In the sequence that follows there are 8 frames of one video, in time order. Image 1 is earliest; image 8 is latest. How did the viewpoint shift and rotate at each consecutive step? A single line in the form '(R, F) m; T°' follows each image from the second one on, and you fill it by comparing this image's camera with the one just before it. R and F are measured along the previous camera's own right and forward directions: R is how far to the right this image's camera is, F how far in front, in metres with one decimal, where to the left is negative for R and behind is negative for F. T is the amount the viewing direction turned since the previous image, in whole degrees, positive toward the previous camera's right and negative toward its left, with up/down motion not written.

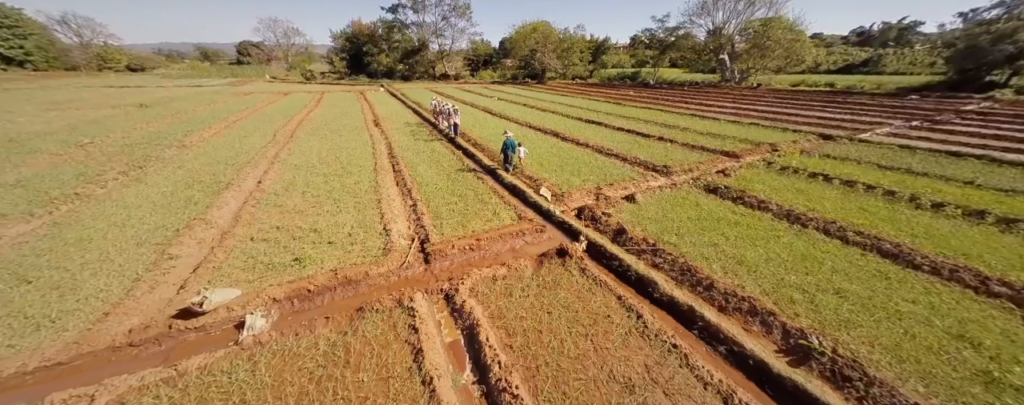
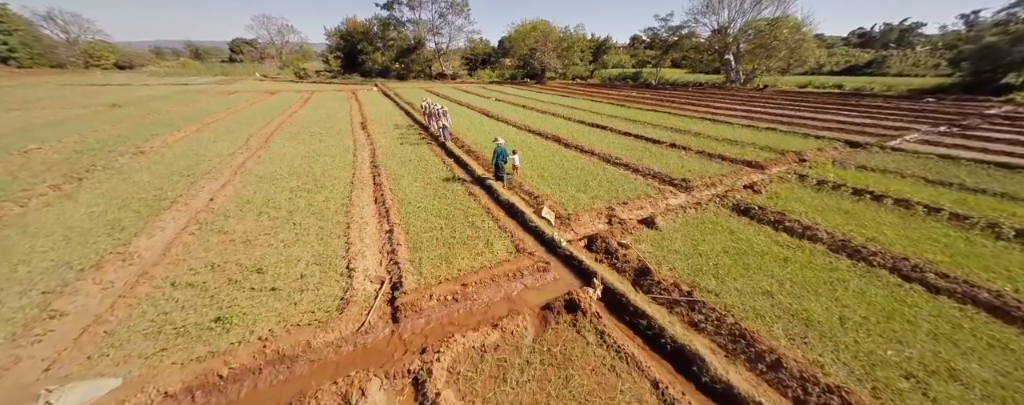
(0.0, +1.5) m; 0°
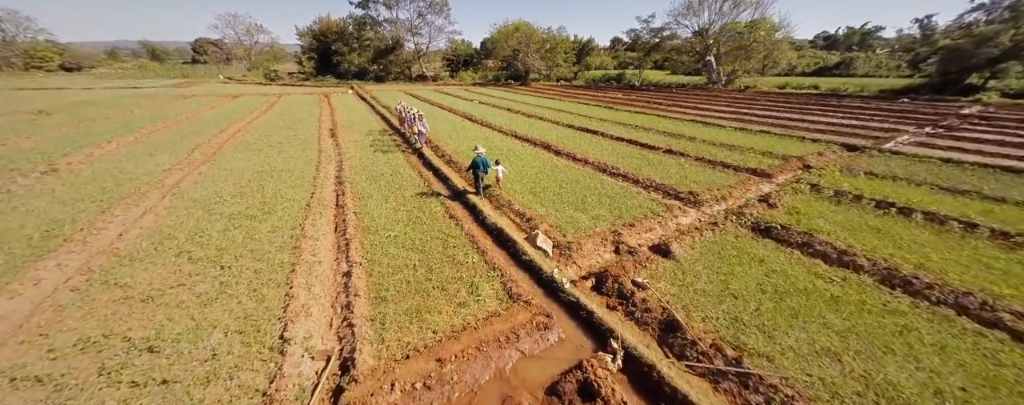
(-0.1, +1.3) m; +3°
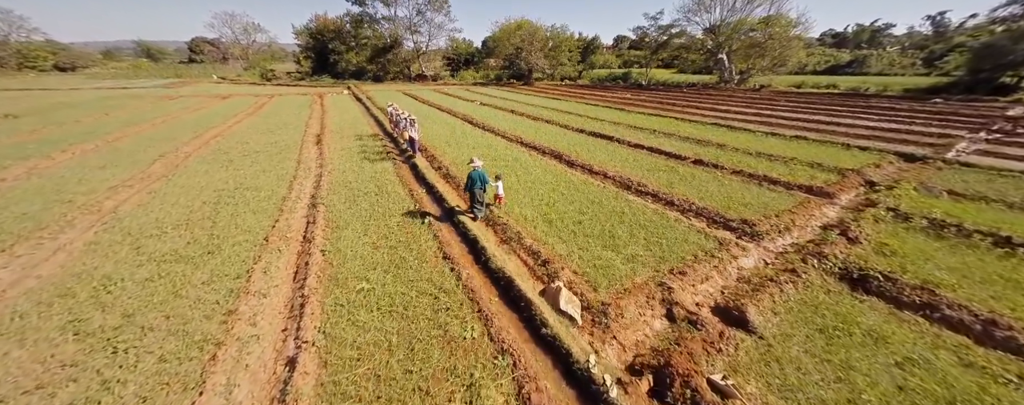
(-0.2, +1.8) m; 0°
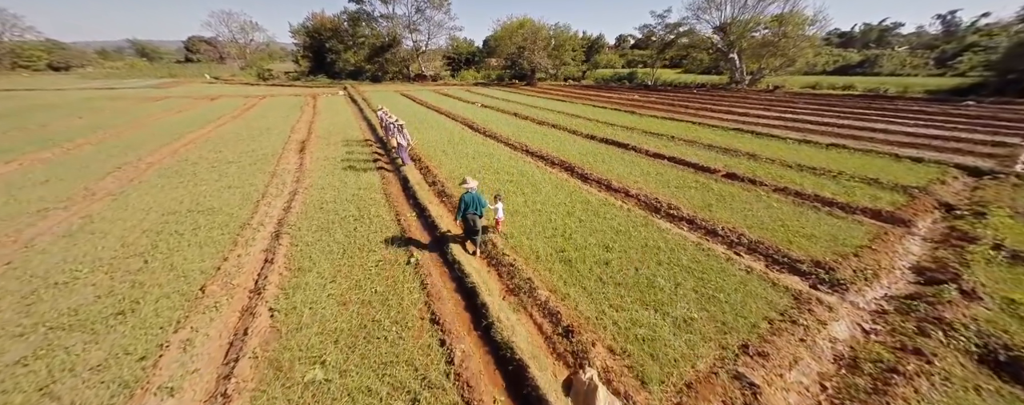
(-0.1, +1.5) m; 0°
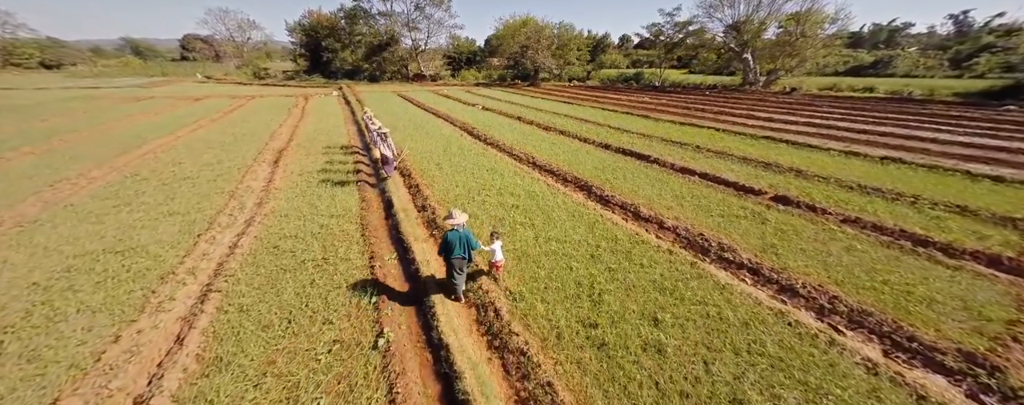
(-0.1, +1.8) m; 0°
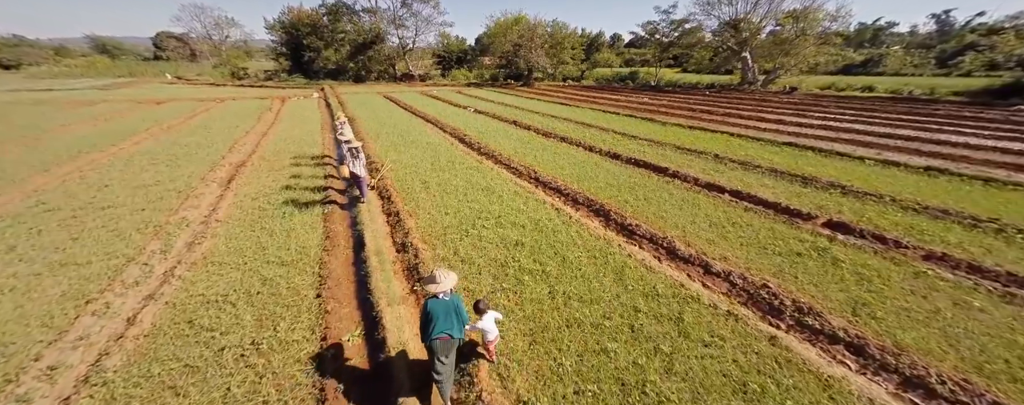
(-0.2, +1.7) m; +2°
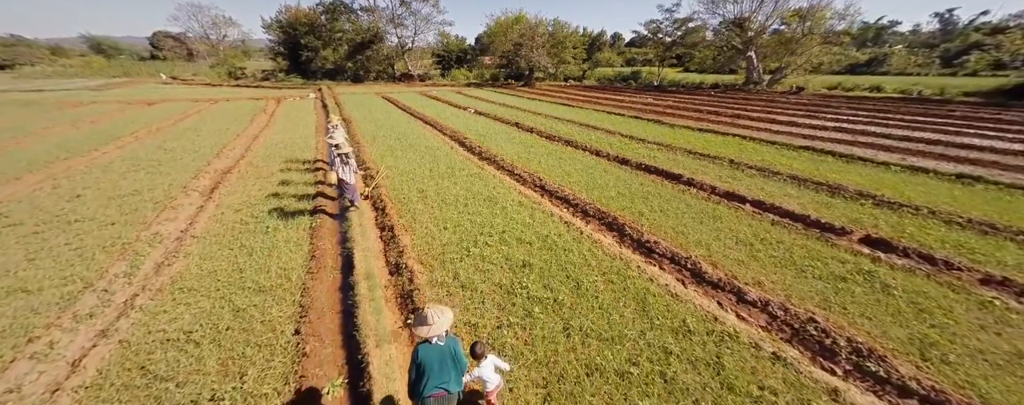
(-0.1, +0.7) m; 0°
